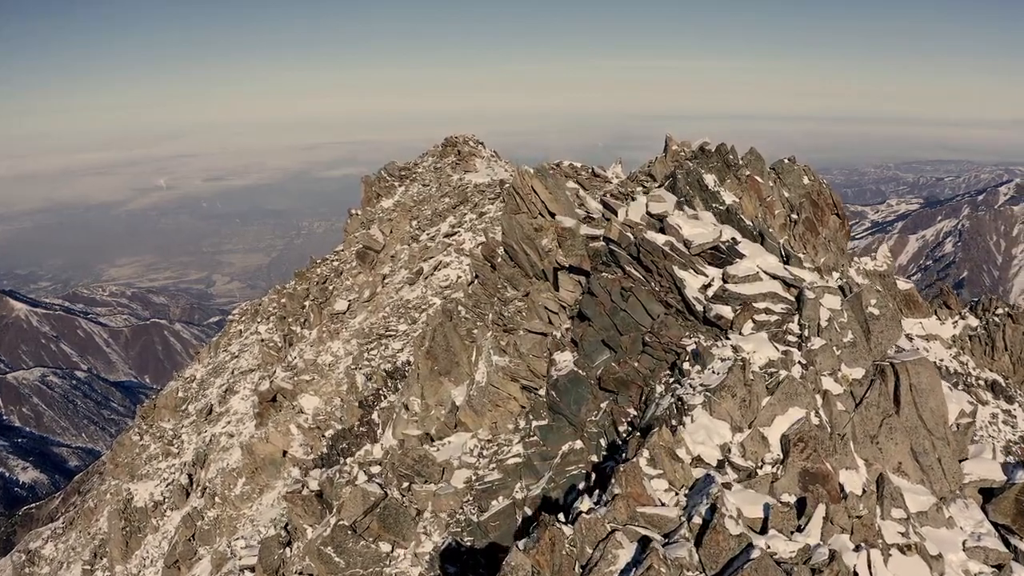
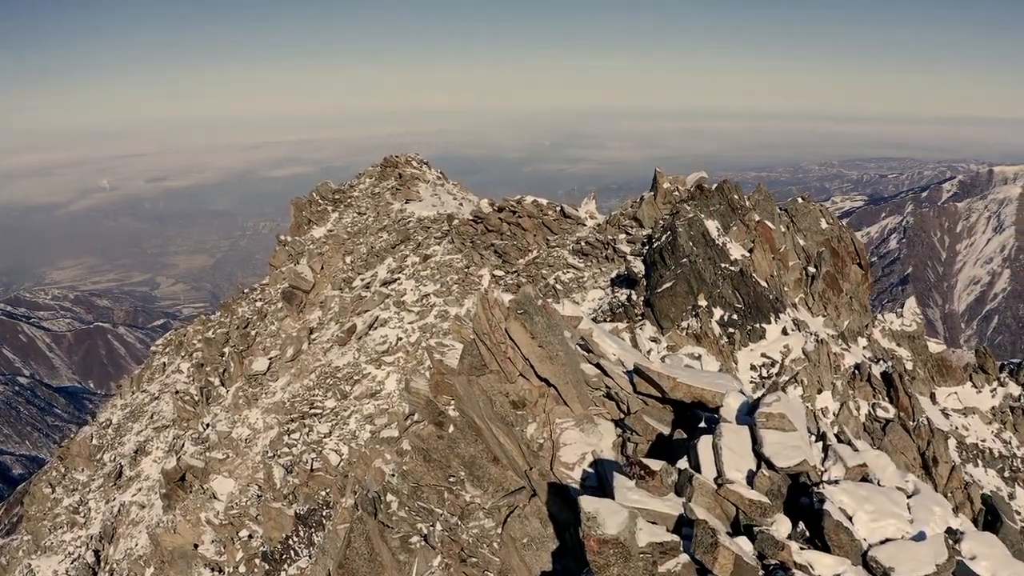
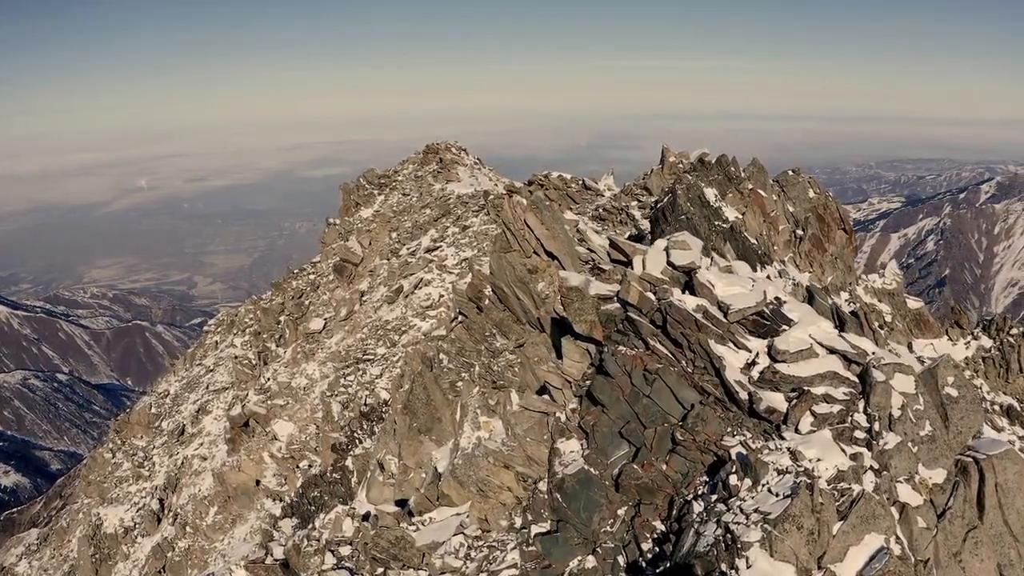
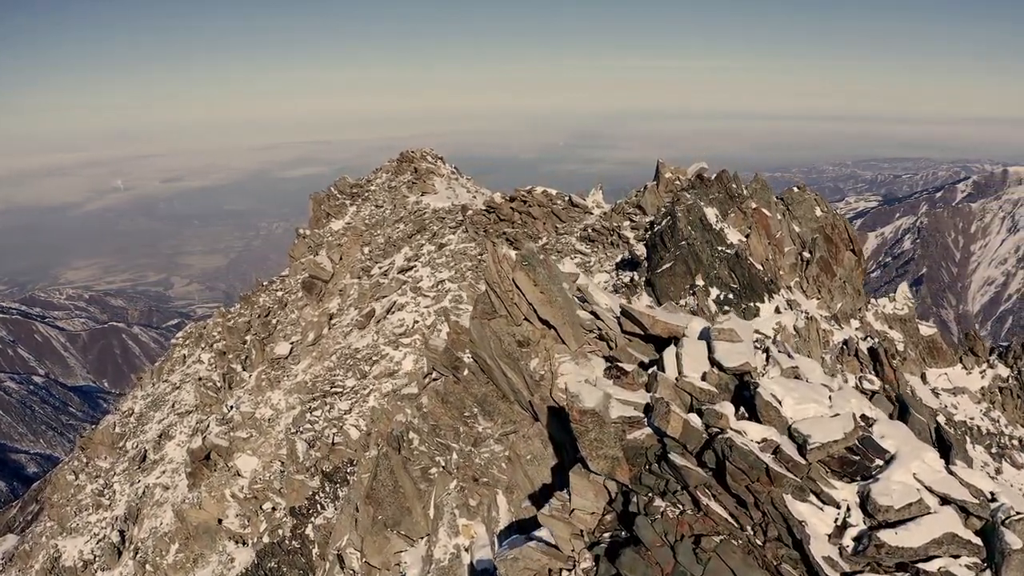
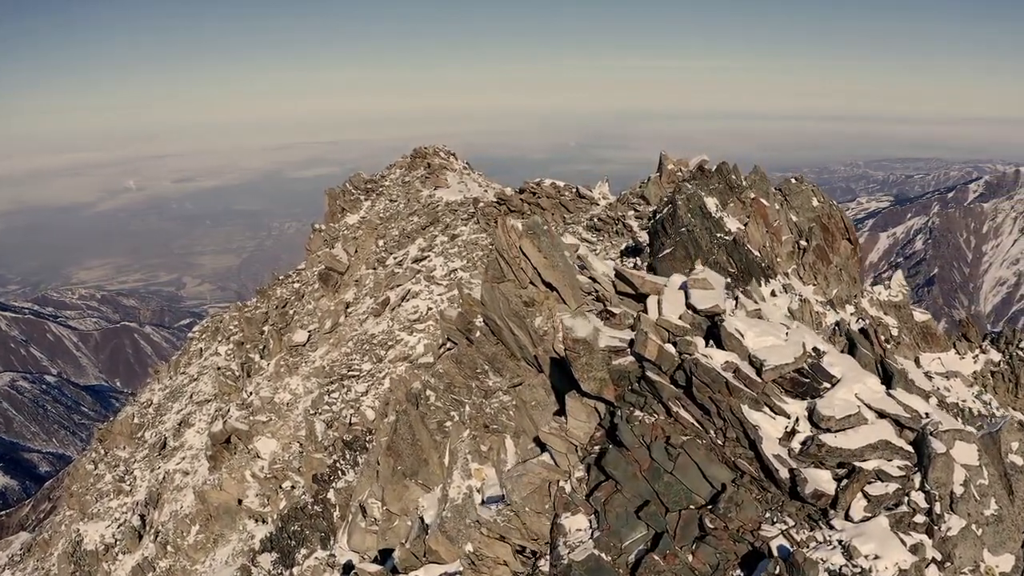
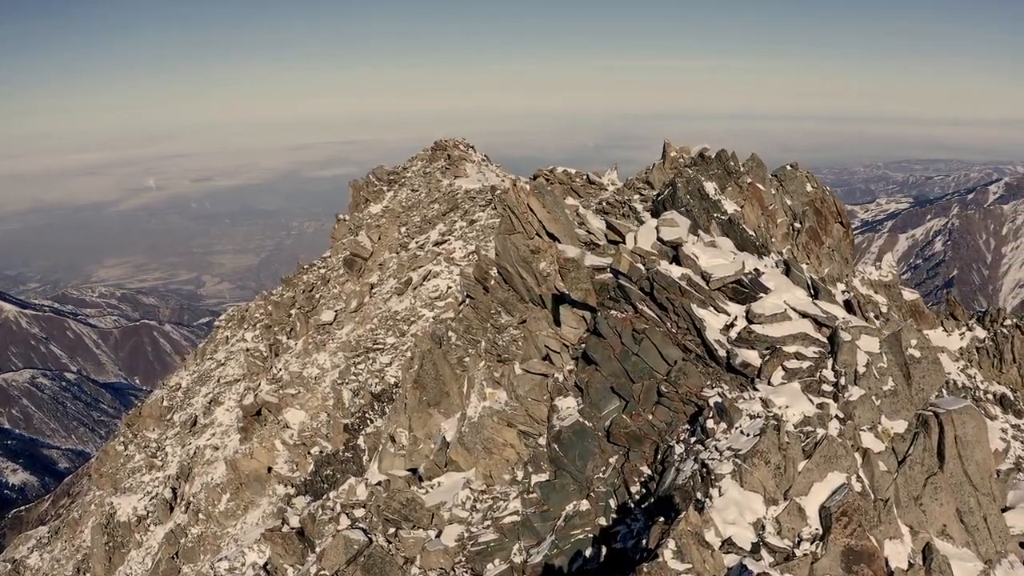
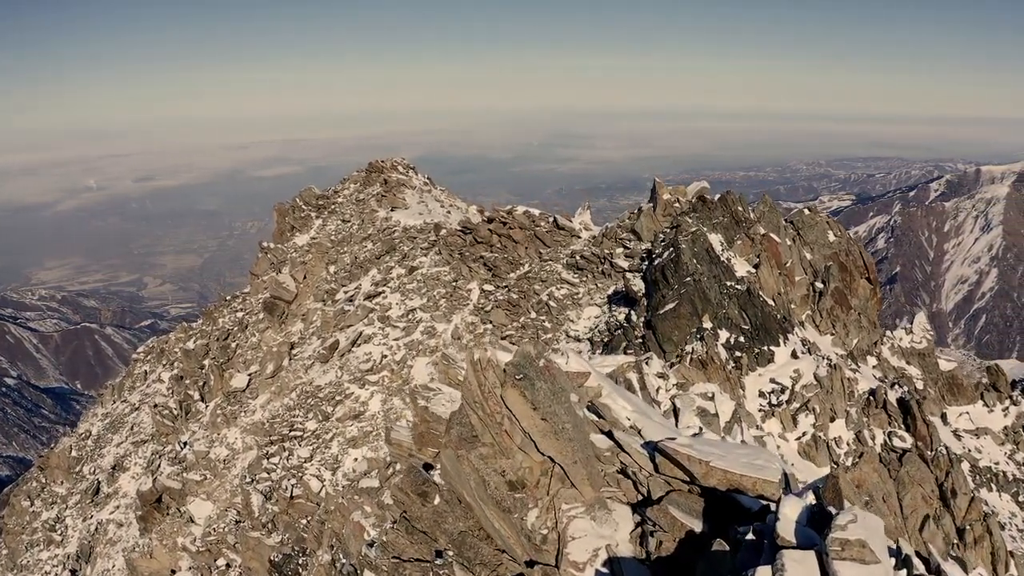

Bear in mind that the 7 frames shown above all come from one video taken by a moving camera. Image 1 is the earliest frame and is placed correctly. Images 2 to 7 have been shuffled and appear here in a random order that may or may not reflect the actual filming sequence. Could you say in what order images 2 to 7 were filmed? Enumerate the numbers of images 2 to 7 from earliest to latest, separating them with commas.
6, 3, 5, 4, 2, 7
